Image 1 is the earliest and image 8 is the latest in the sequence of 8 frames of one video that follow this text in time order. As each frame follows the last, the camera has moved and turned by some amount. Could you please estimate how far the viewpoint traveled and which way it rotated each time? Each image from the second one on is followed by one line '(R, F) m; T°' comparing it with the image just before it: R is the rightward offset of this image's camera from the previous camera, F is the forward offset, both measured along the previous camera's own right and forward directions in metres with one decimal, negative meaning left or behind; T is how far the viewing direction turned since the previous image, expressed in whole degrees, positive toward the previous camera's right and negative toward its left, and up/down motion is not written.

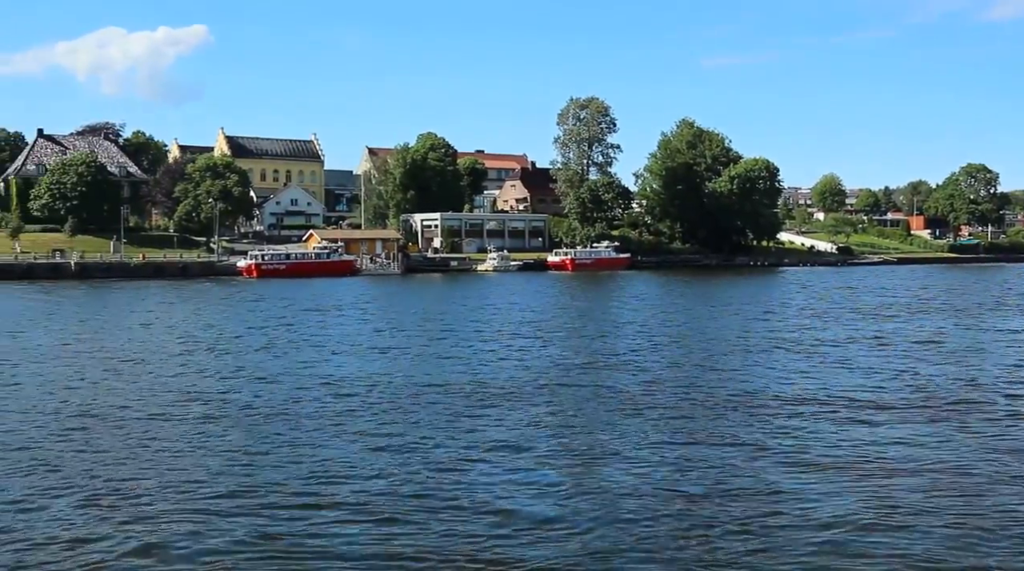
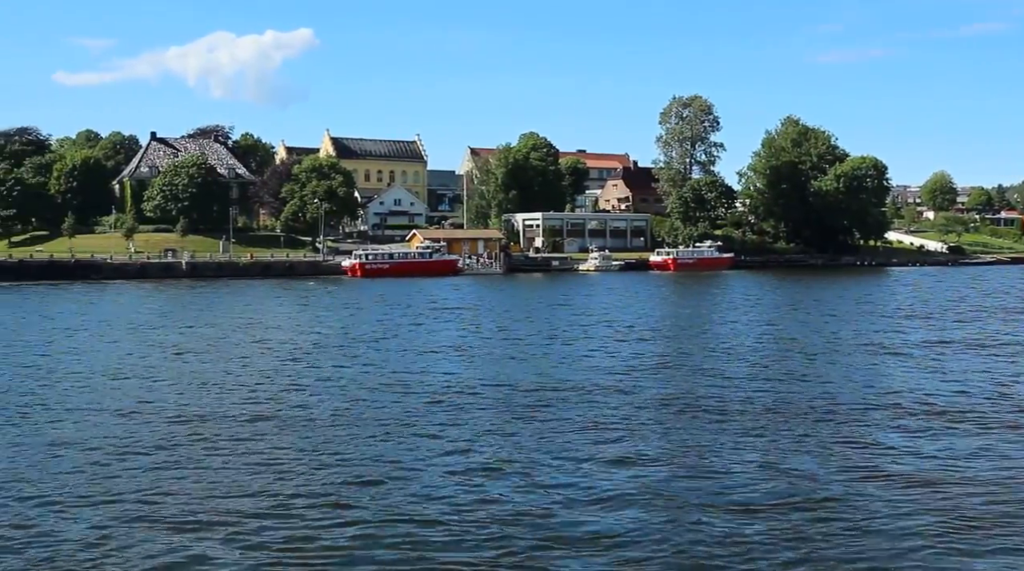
(+0.2, -0.2) m; -5°
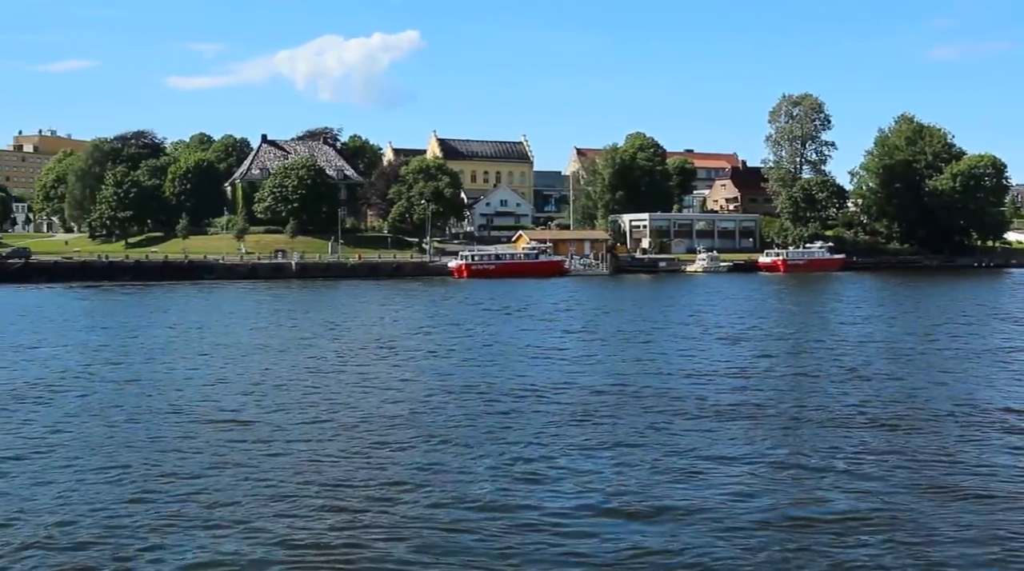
(+0.3, +0.6) m; -5°
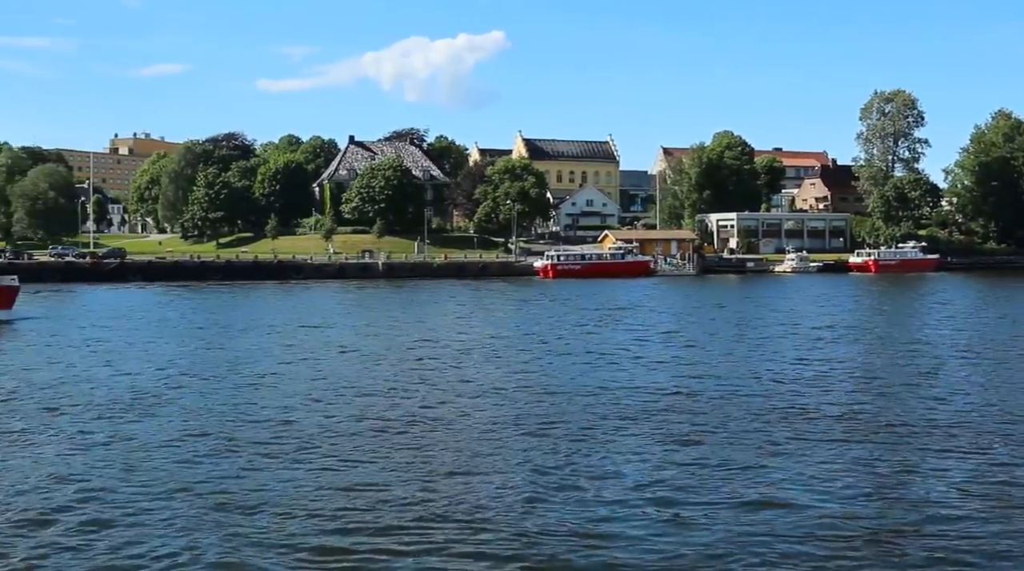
(+0.3, +0.3) m; -4°
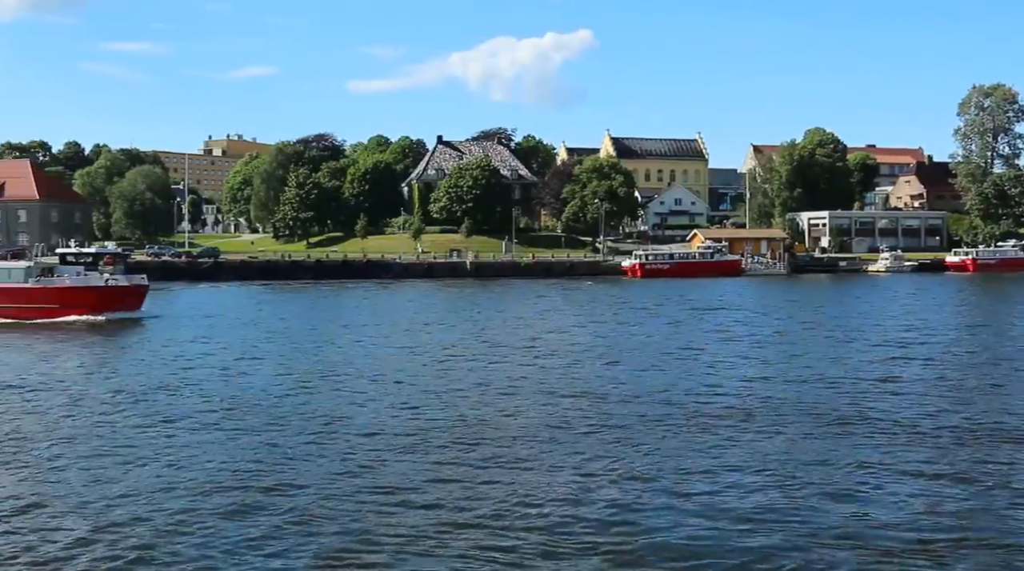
(+0.1, +0.3) m; -4°
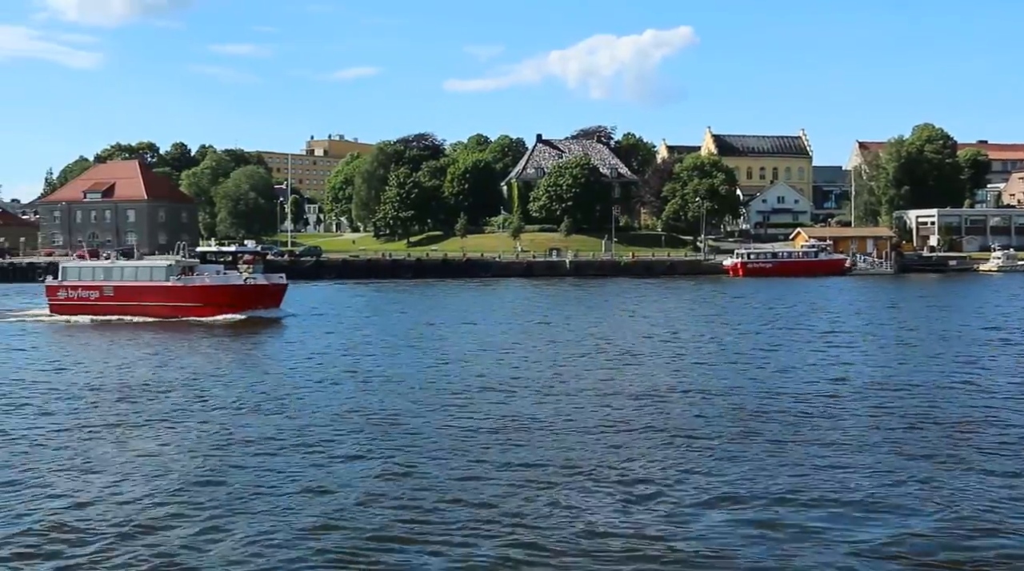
(-0.2, +0.7) m; -4°
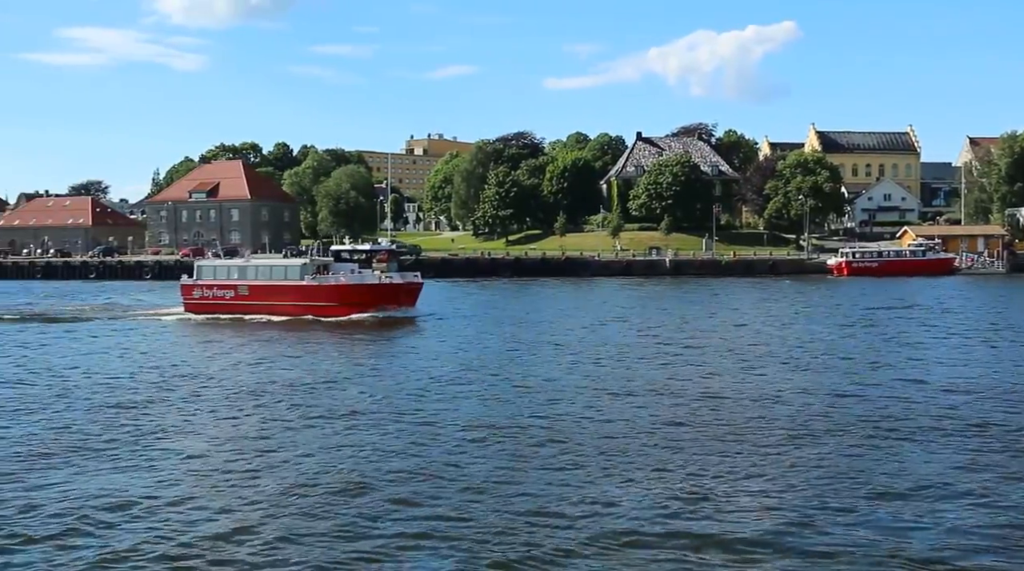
(-0.1, +0.8) m; -4°
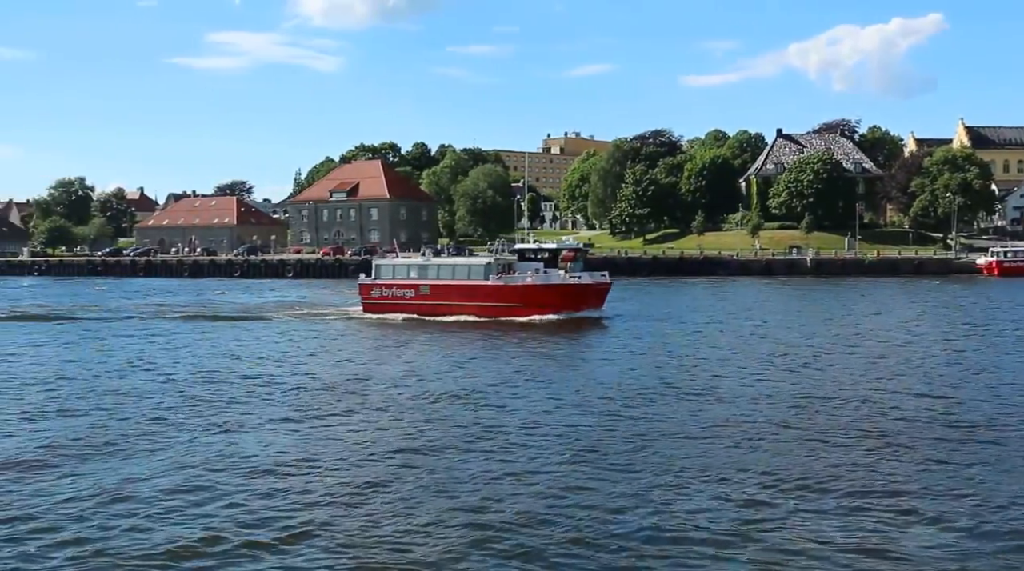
(-0.3, +0.5) m; -6°
